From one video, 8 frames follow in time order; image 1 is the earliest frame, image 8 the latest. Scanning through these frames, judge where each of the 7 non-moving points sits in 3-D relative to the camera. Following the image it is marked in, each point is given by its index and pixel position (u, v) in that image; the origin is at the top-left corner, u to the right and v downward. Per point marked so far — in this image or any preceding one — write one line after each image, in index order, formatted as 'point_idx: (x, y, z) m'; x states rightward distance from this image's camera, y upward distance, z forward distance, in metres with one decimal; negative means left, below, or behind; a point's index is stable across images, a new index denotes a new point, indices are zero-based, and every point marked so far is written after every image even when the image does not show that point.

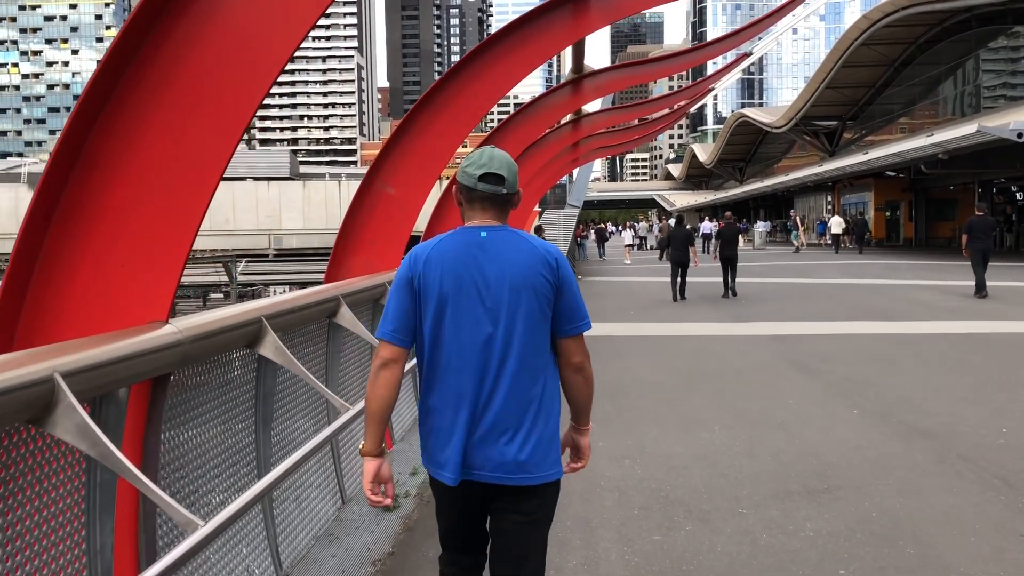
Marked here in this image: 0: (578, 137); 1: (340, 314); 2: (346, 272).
0: (+1.2, +2.8, +16.3) m
1: (-0.8, -0.1, +4.2) m
2: (-1.4, +0.1, +7.2) m
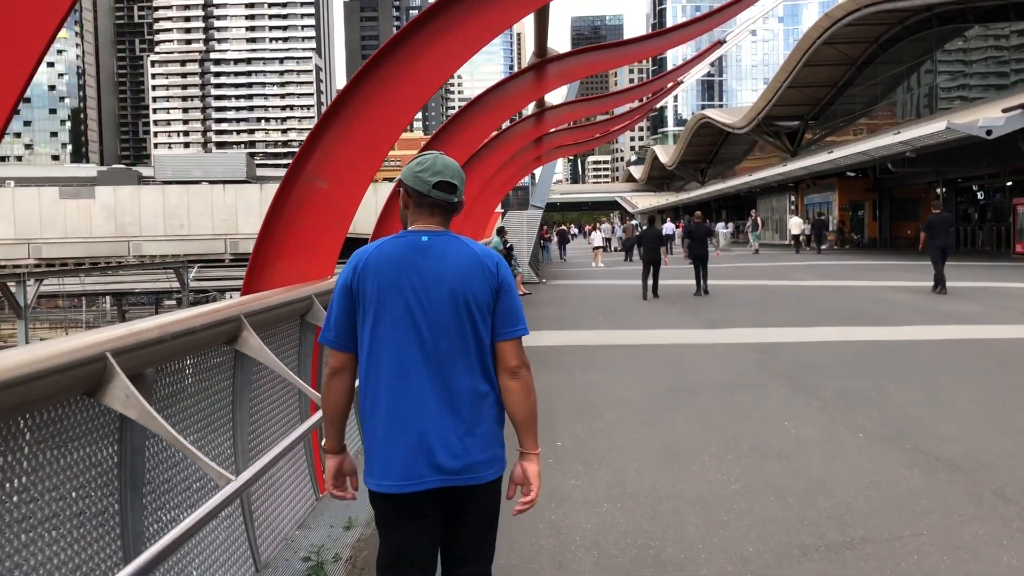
0: (+0.5, +2.7, +15.4) m
1: (-1.0, -0.2, +3.3) m
2: (-1.7, 0.0, +6.2) m
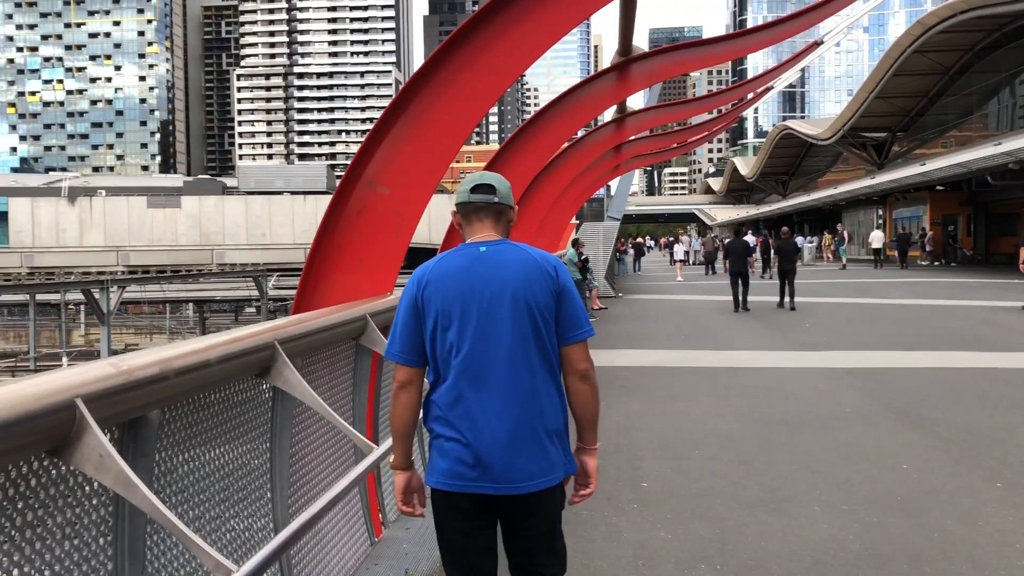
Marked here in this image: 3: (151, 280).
0: (+1.8, +2.4, +14.8) m
1: (-0.7, -0.3, +2.8) m
2: (-1.2, -0.1, +5.8) m
3: (-6.3, +0.2, +16.3) m
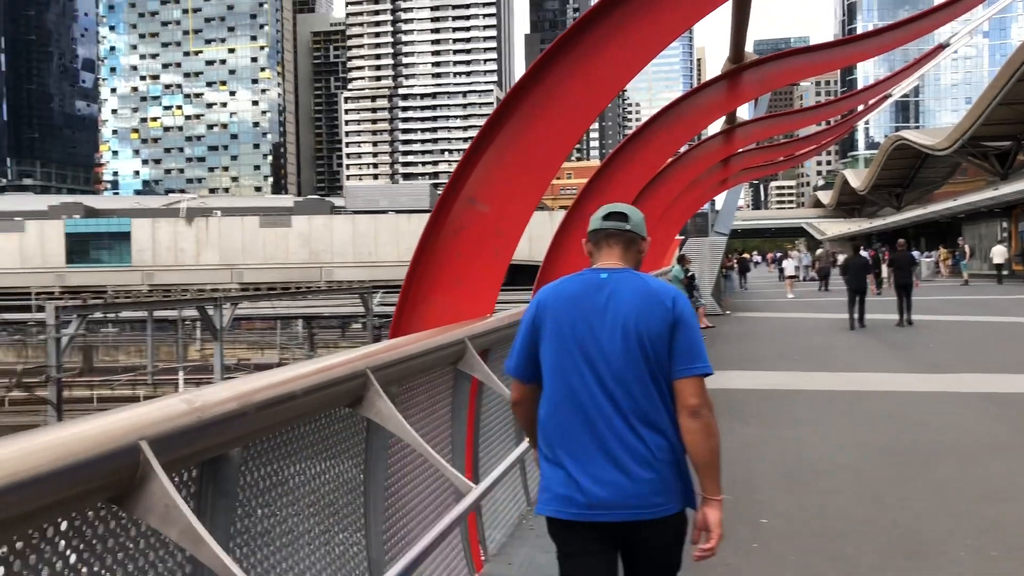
0: (+3.4, +2.1, +14.3) m
1: (-0.4, -0.3, +2.6) m
2: (-0.6, -0.2, +5.6) m
3: (-4.4, -0.1, +16.7) m
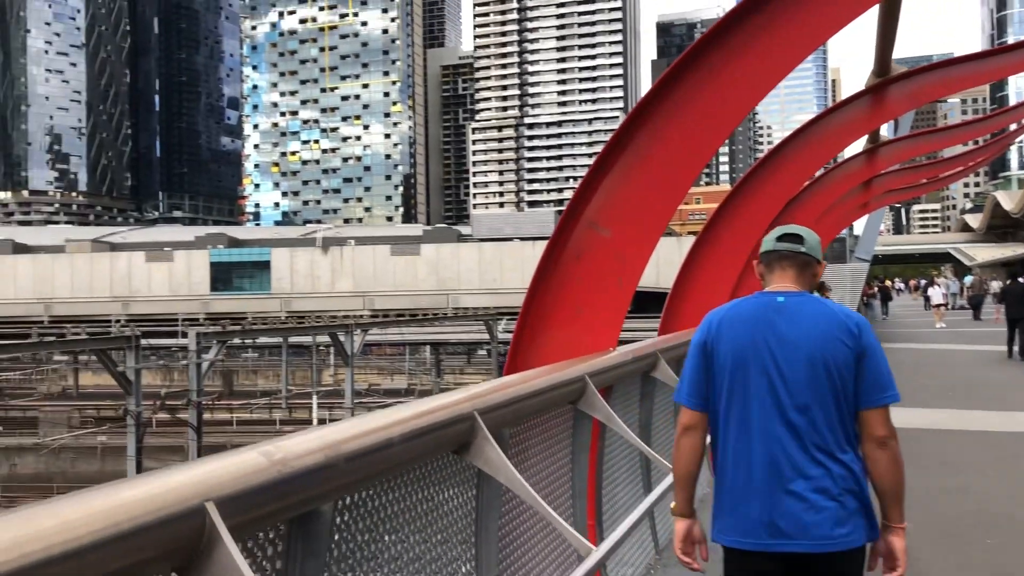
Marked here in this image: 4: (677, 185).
0: (+5.3, +1.7, +13.5) m
1: (-0.1, -0.4, +2.3) m
2: (+0.2, -0.4, +5.4) m
3: (-2.2, -0.6, +16.8) m
4: (+1.0, +0.6, +5.6) m
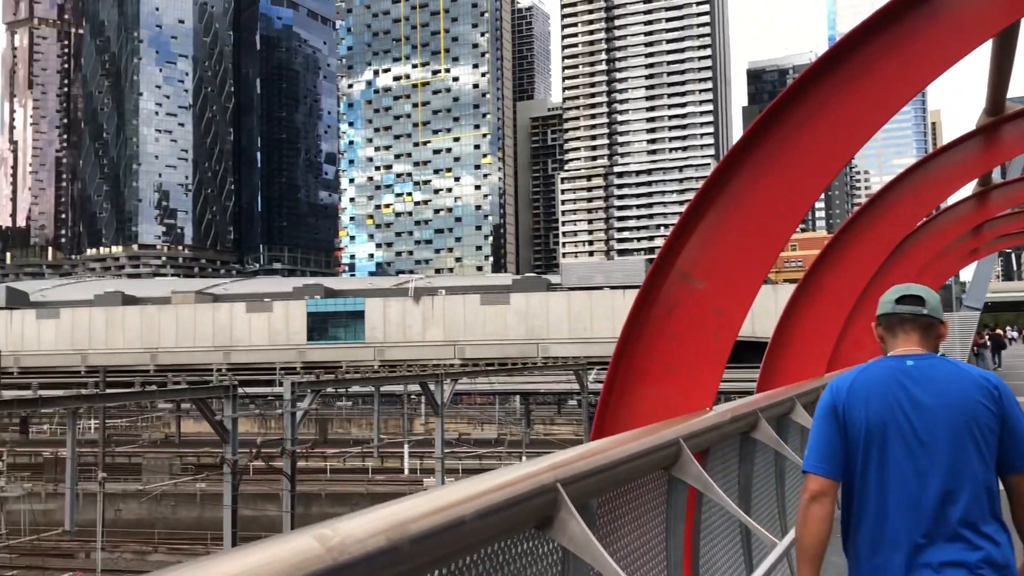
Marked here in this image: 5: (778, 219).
0: (+6.5, +1.0, +12.8) m
1: (+0.1, -0.5, +2.1) m
2: (+0.7, -0.6, +5.1) m
3: (-0.5, -1.6, +16.7) m
4: (+1.5, +0.3, +5.3) m
5: (+1.5, +0.4, +5.3) m
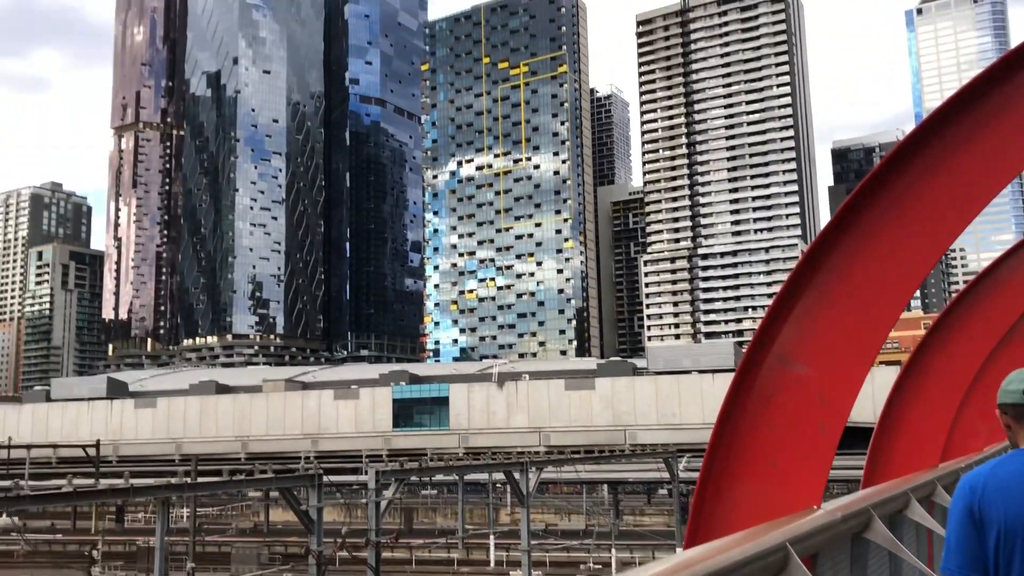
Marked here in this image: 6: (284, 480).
0: (+7.7, 0.0, +12.0) m
1: (+0.3, -0.8, +1.9) m
2: (+1.1, -1.1, +4.8) m
3: (+1.0, -3.1, +16.3) m
4: (+2.0, -0.2, +5.0) m
5: (+2.0, -0.1, +5.0) m
6: (-2.9, -2.5, +11.6) m
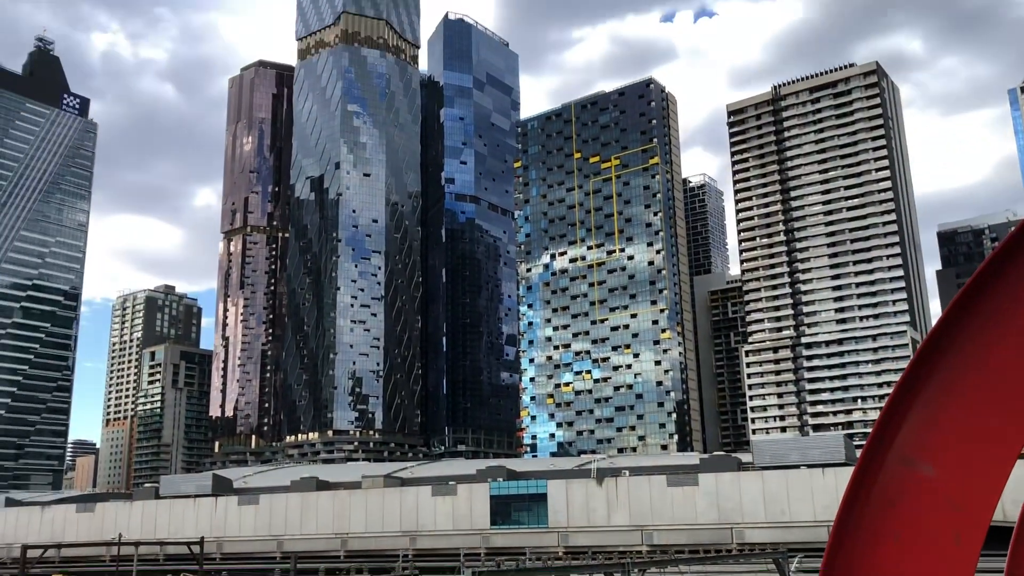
0: (+8.9, -1.1, +11.0) m
1: (+0.5, -0.9, +1.6) m
2: (+1.7, -1.6, +4.4) m
3: (+2.8, -4.7, +15.6) m
4: (+2.5, -0.6, +4.6) m
5: (+2.5, -0.5, +4.6) m
6: (-1.6, -3.7, +11.4) m
